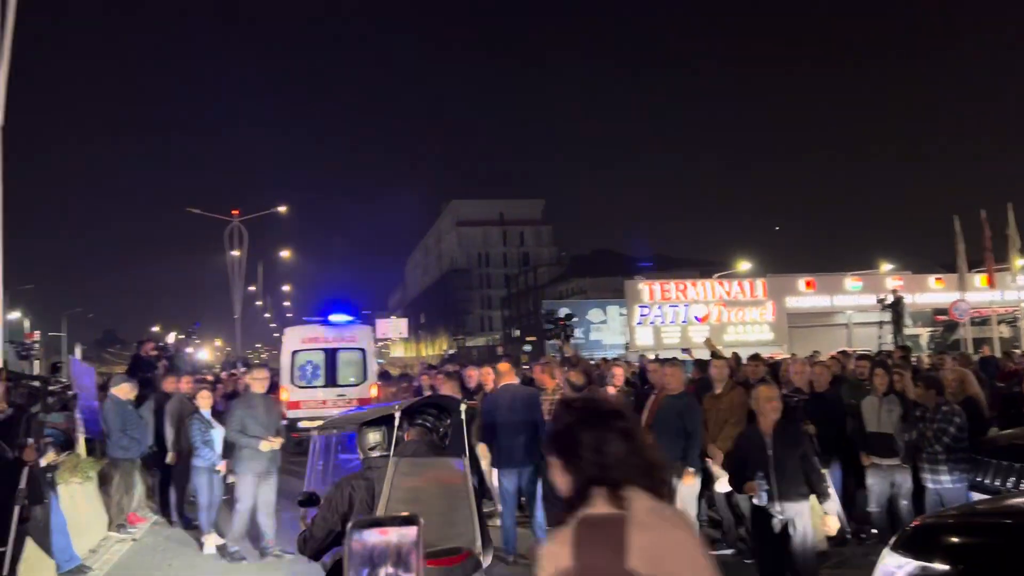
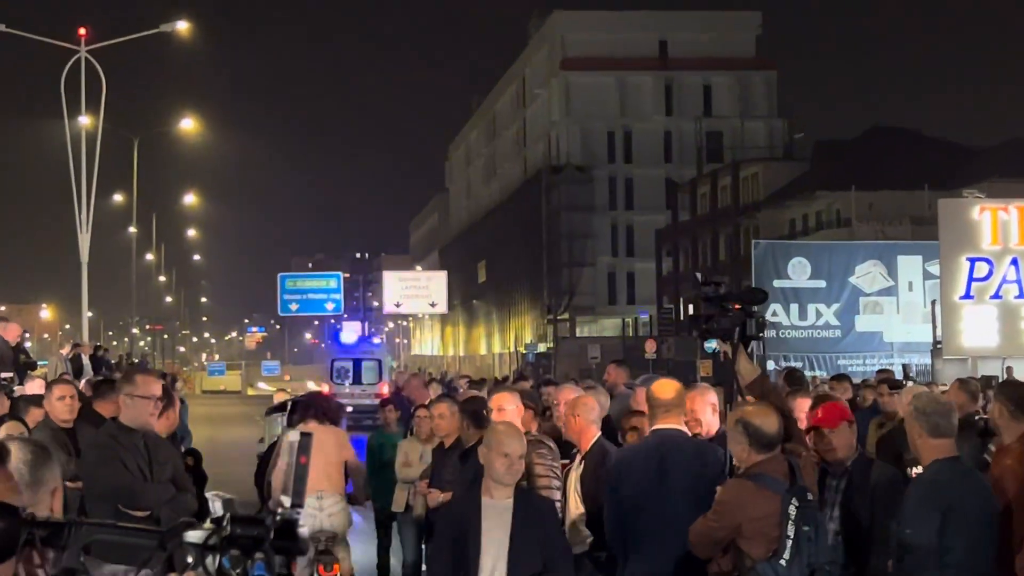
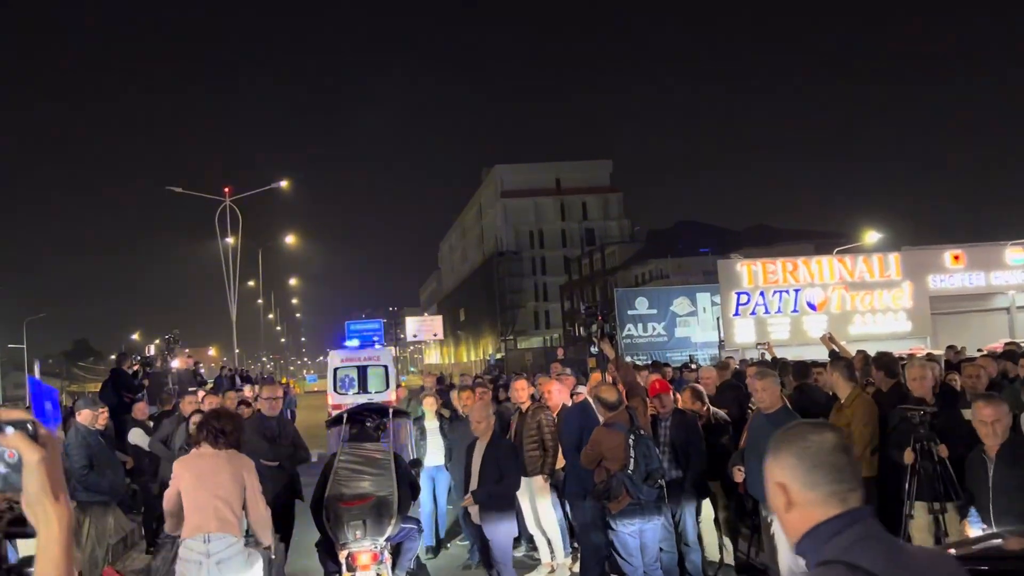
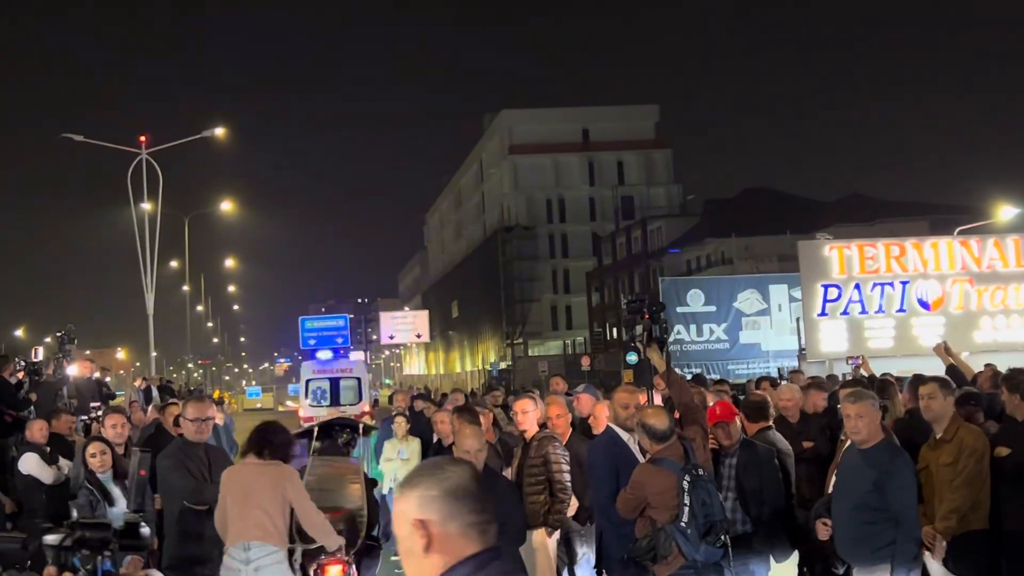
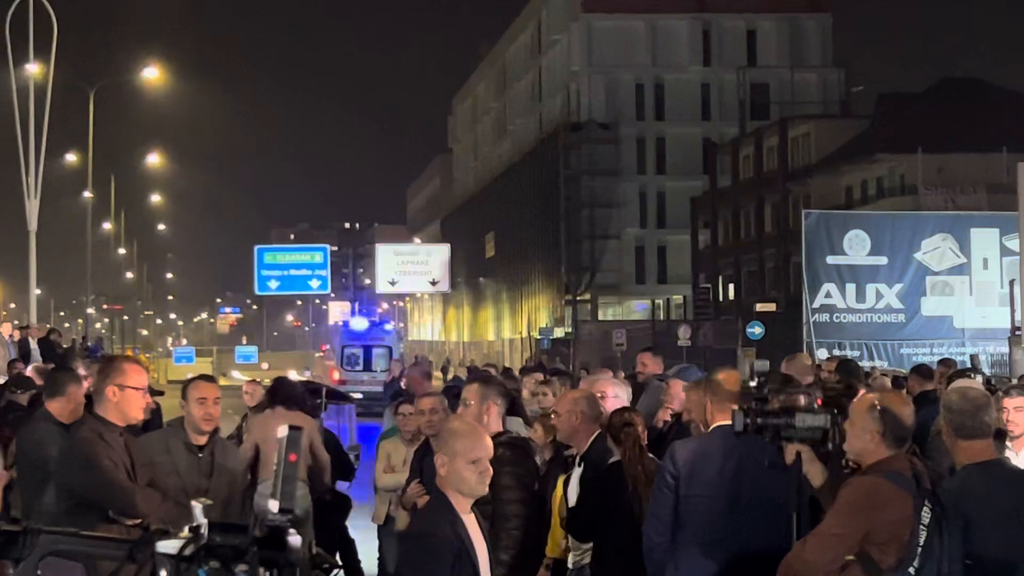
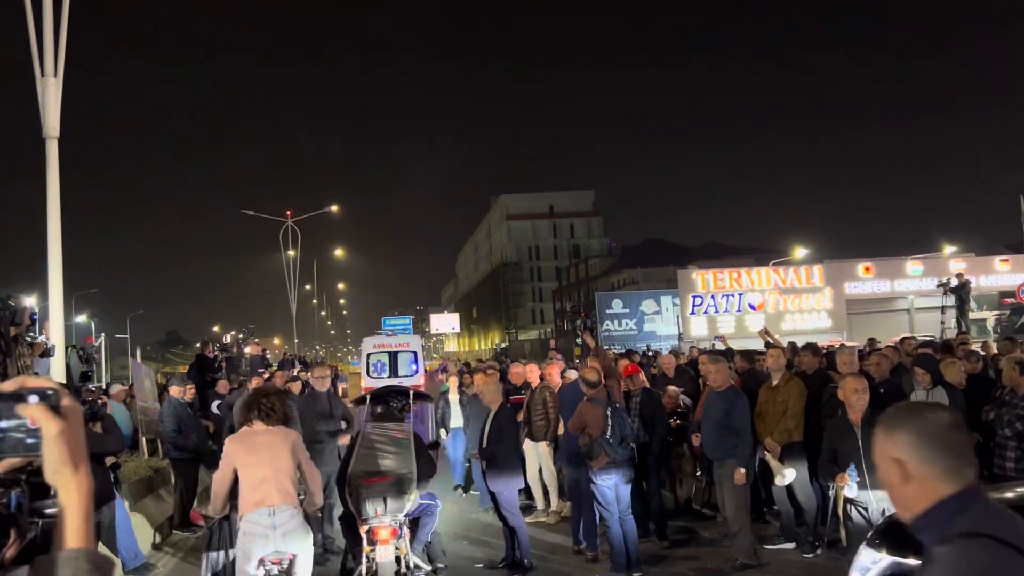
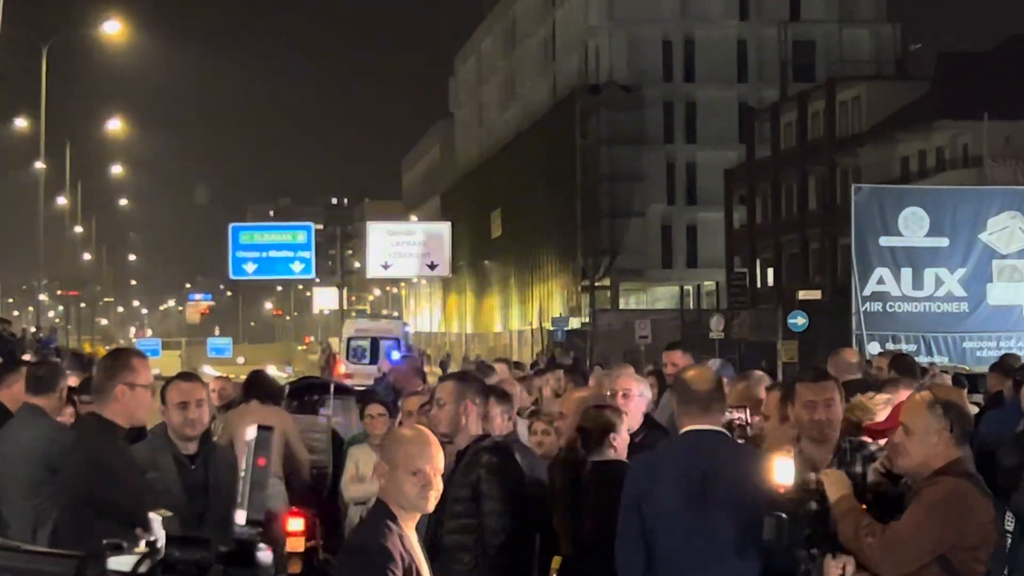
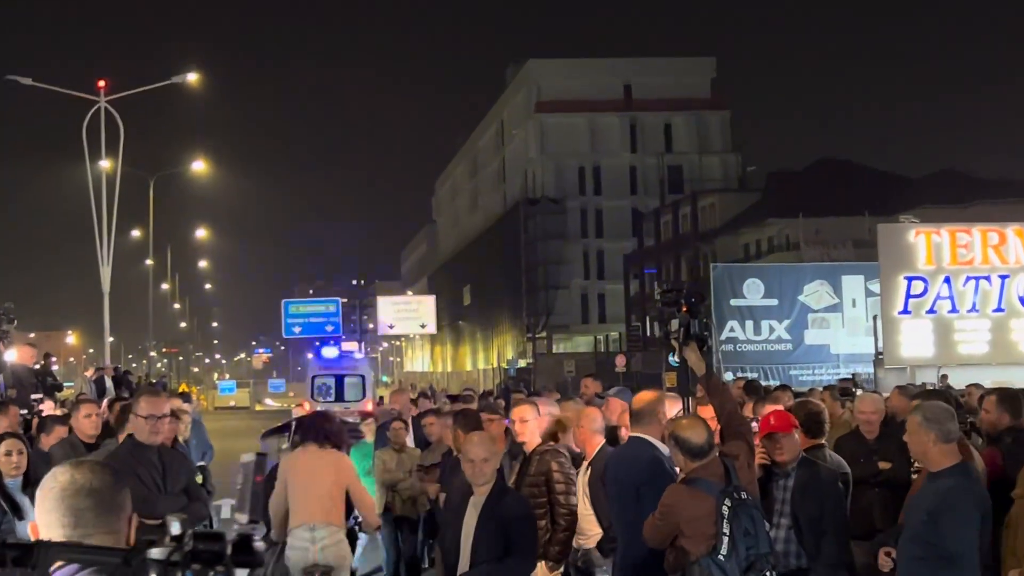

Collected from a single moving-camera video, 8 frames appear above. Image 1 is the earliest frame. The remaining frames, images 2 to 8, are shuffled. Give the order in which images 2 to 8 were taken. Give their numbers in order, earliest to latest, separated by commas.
6, 3, 4, 8, 2, 5, 7
